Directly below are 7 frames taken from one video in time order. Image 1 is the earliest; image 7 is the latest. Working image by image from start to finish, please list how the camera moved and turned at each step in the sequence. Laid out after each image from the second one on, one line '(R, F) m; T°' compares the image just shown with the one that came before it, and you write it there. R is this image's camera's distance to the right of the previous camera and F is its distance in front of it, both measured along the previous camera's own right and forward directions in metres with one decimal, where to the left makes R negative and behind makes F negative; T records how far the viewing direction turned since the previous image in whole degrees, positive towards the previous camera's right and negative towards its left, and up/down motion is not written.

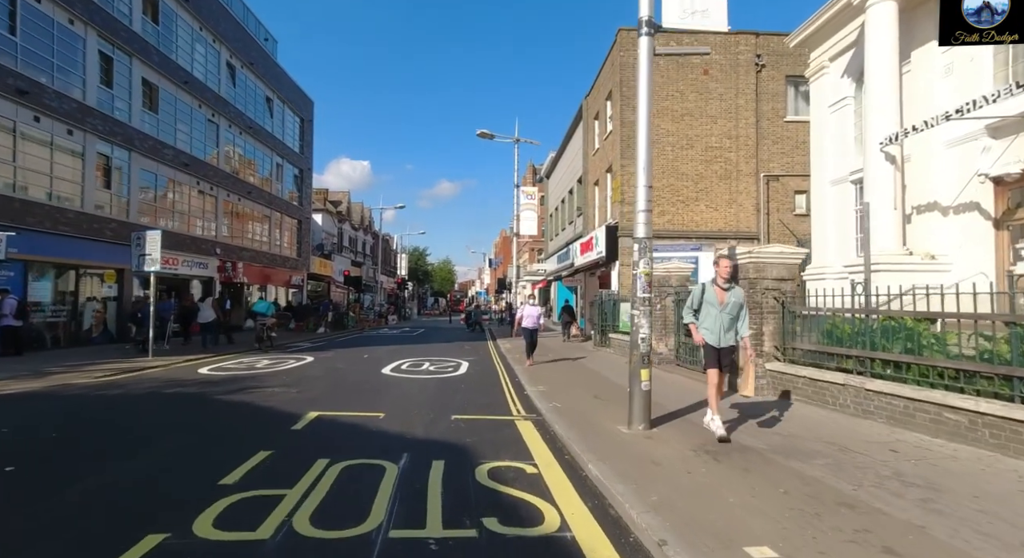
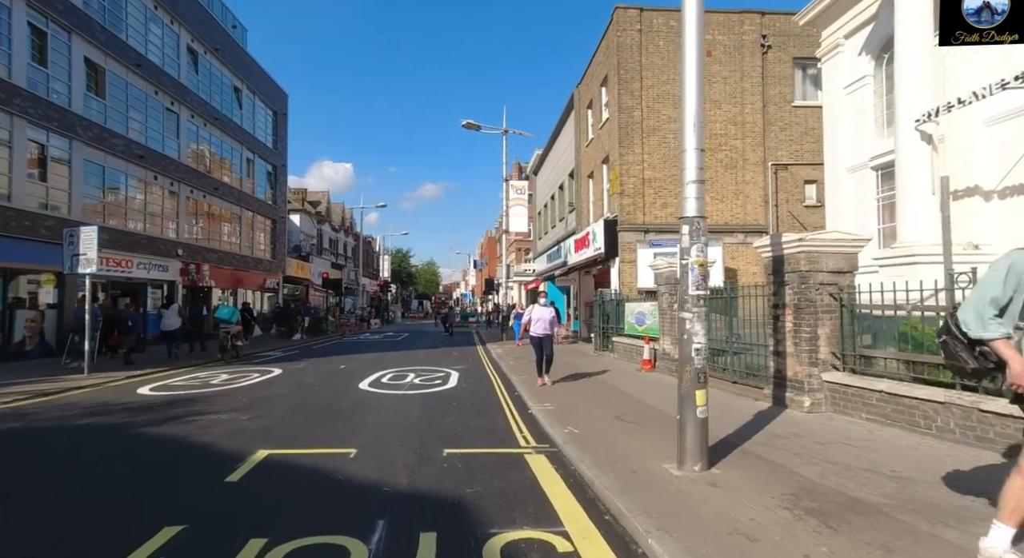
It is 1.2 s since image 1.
(-0.2, +1.5) m; +2°
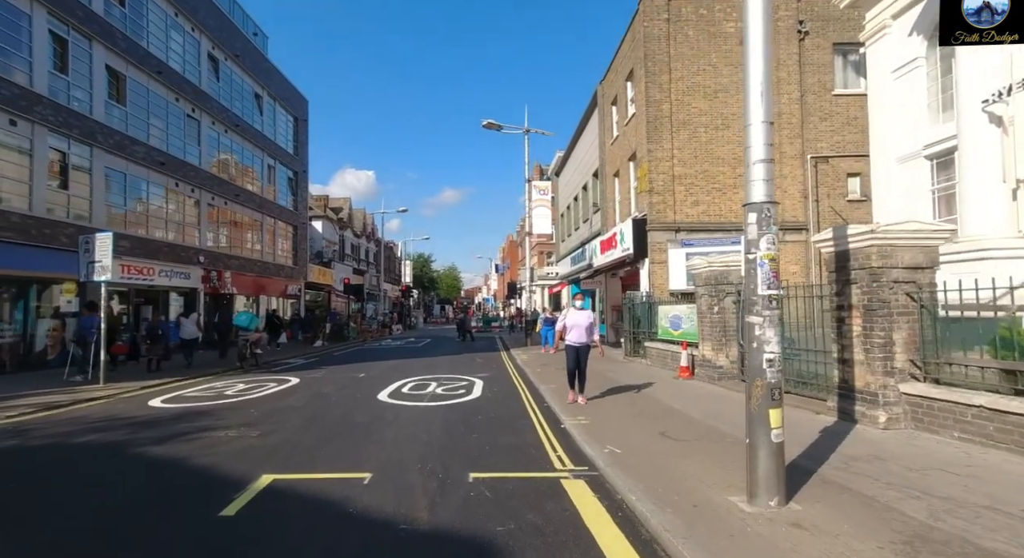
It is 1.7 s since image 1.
(-0.1, +0.6) m; -2°
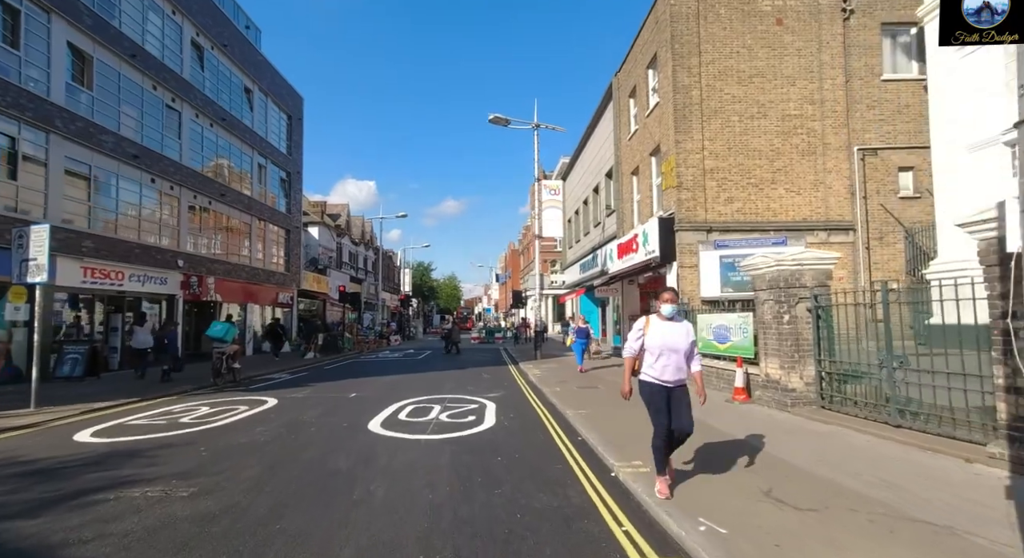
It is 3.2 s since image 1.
(-0.3, +1.8) m; 0°
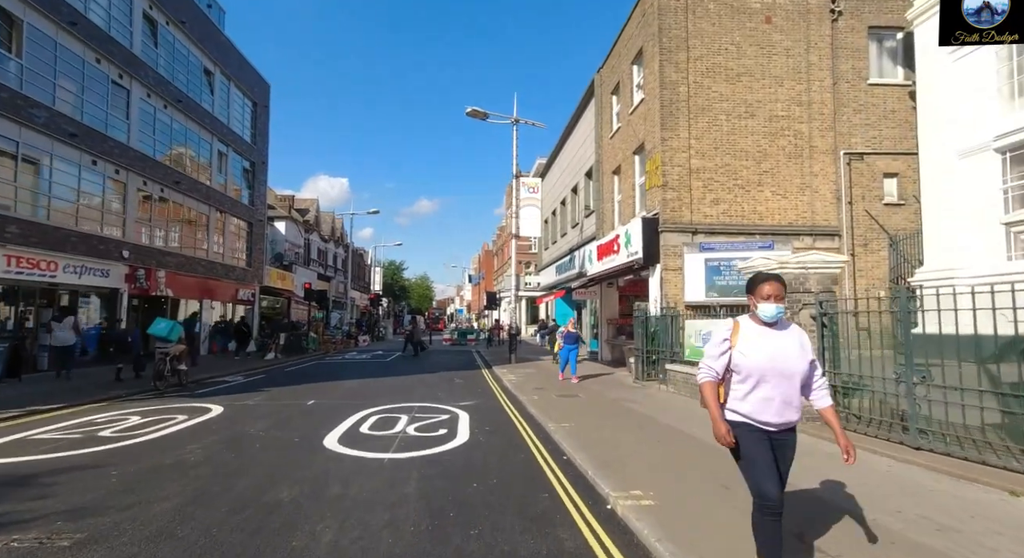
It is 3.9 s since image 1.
(-0.1, +0.8) m; +3°
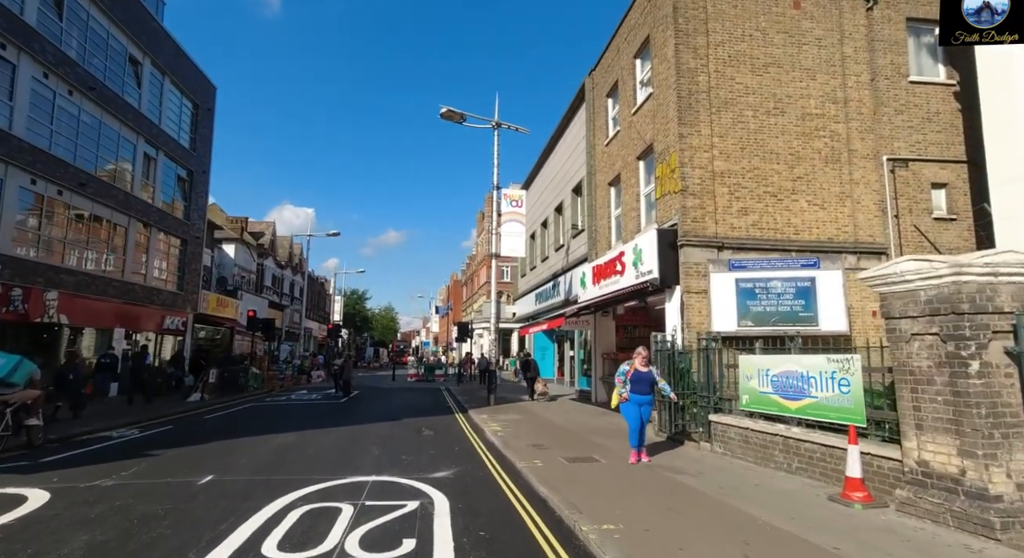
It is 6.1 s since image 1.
(-0.4, +2.9) m; +4°
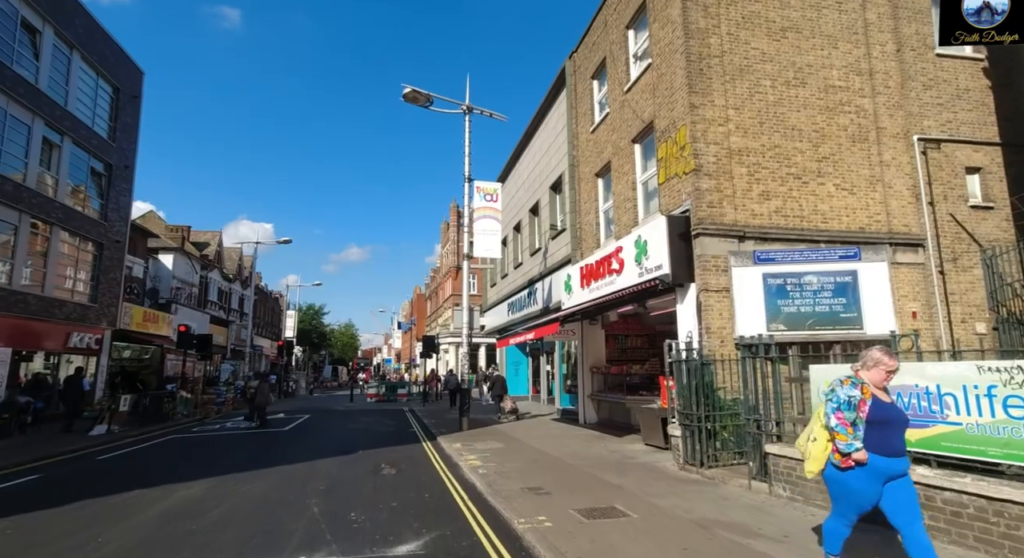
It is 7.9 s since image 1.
(-0.3, +2.2) m; +4°
